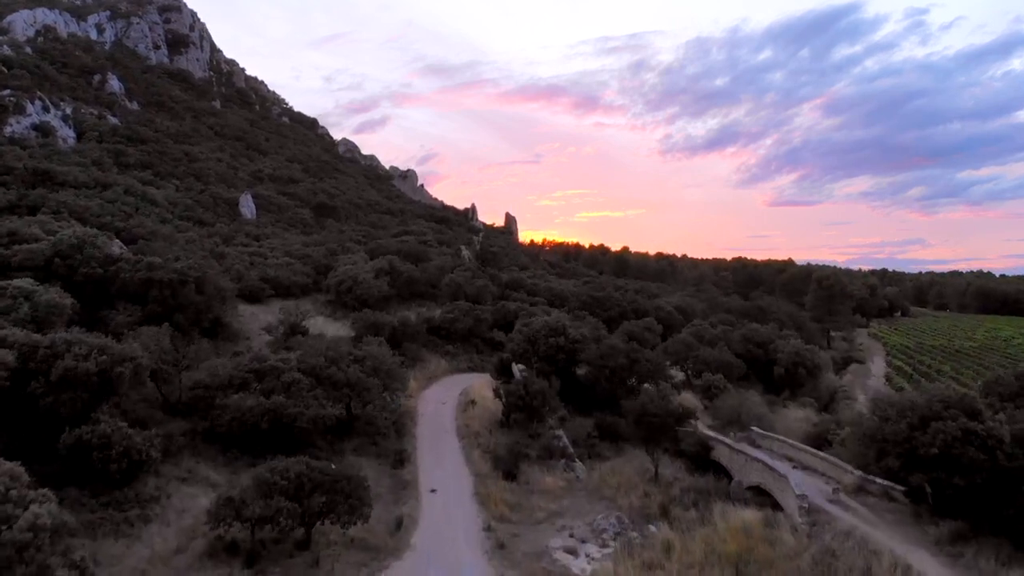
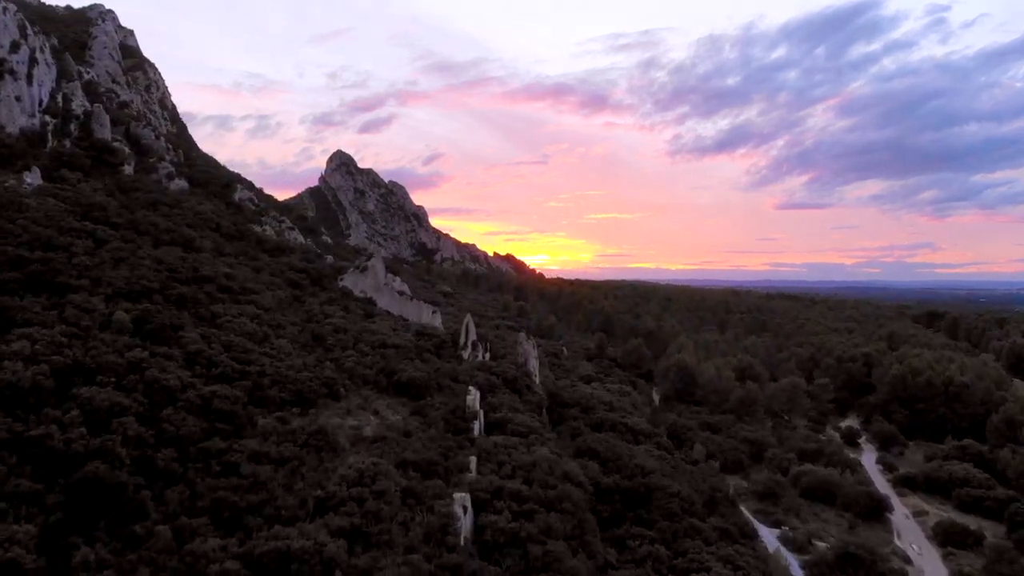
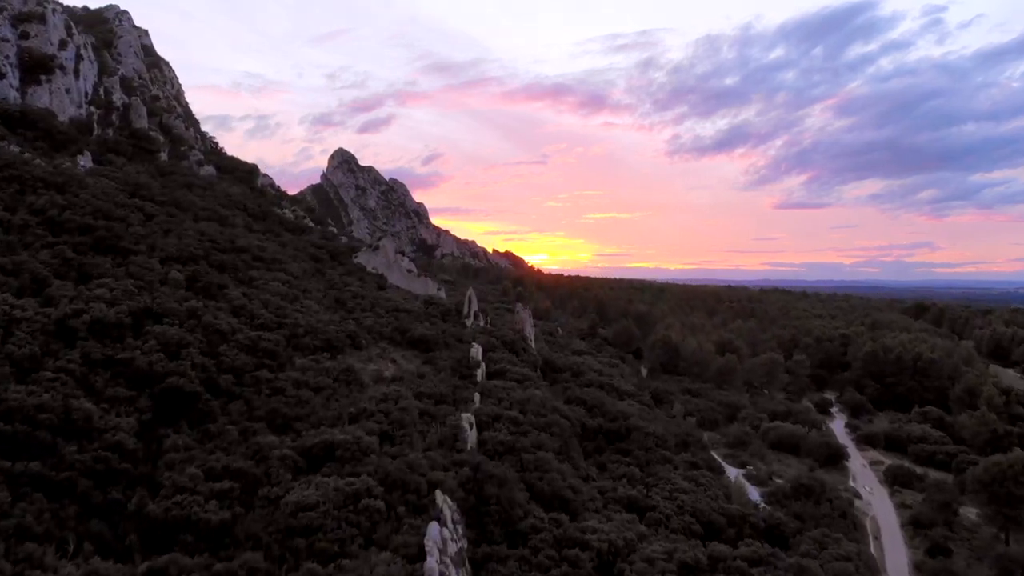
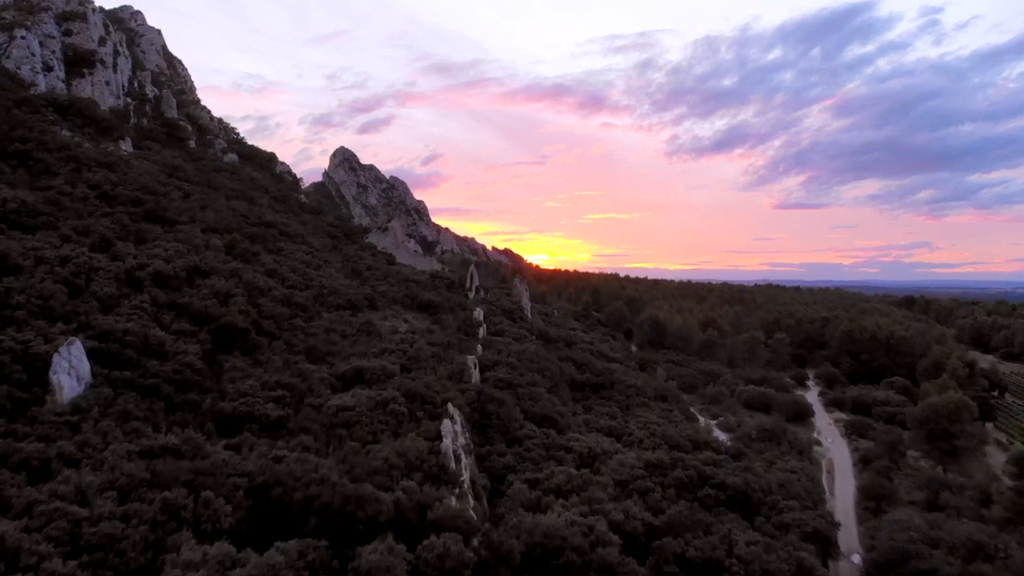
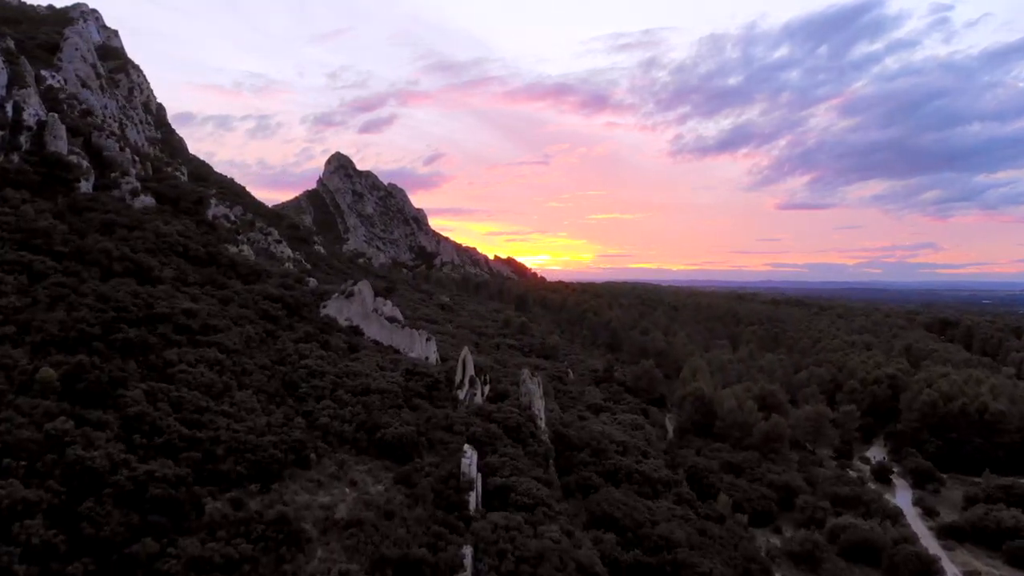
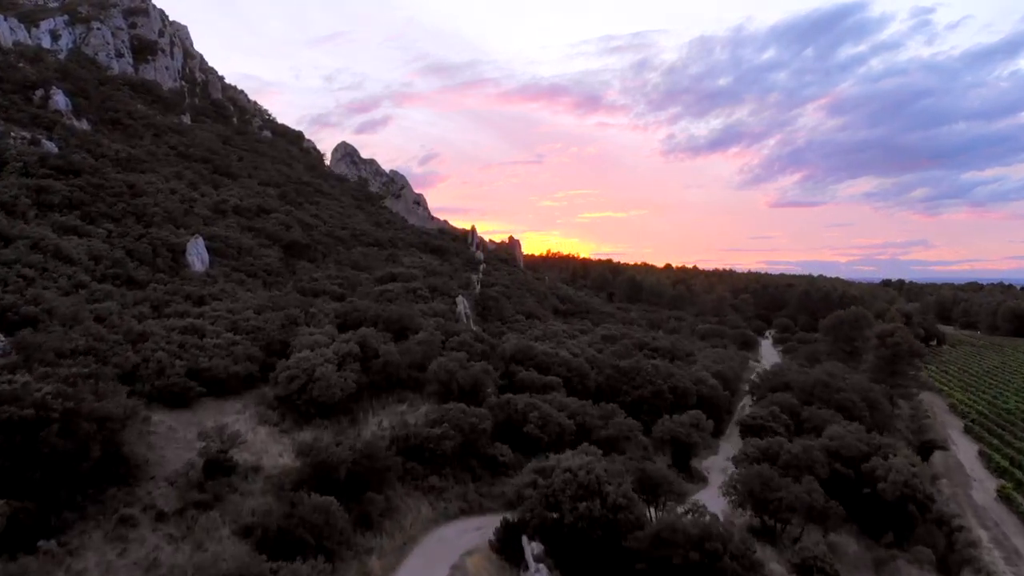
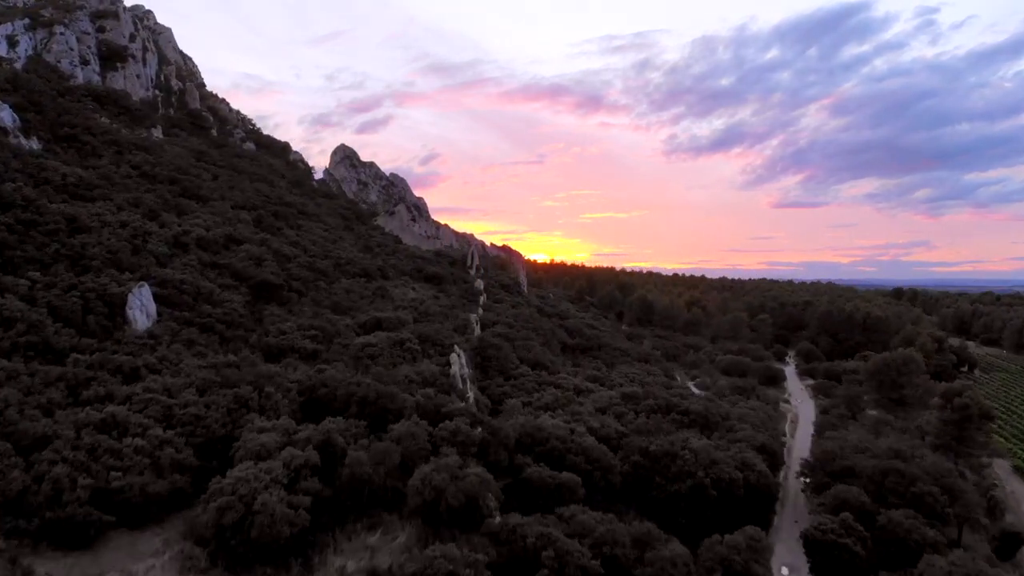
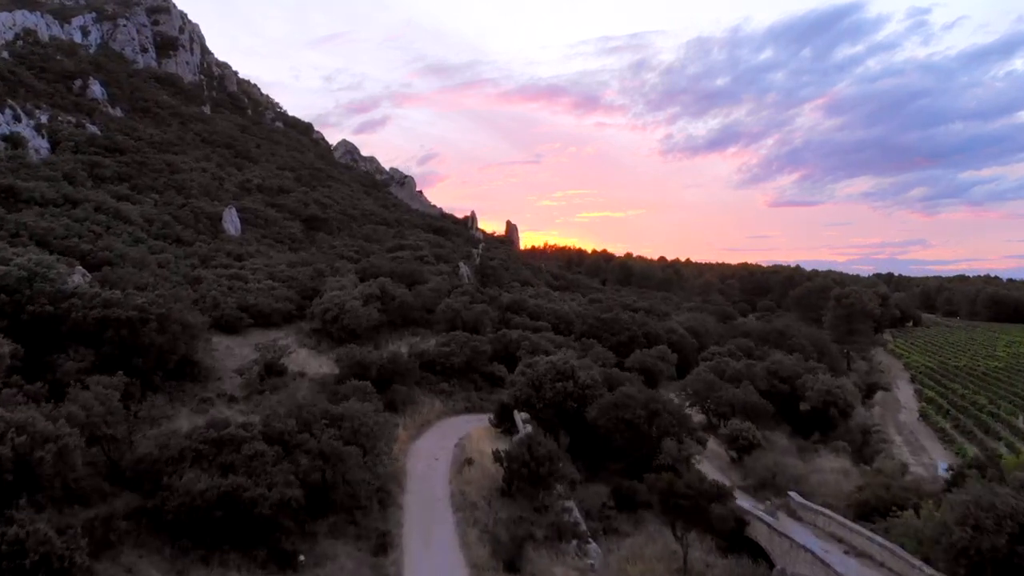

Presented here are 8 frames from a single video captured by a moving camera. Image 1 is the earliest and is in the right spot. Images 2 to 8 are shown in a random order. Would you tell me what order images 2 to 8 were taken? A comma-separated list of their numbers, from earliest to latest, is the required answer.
8, 6, 7, 4, 3, 2, 5
